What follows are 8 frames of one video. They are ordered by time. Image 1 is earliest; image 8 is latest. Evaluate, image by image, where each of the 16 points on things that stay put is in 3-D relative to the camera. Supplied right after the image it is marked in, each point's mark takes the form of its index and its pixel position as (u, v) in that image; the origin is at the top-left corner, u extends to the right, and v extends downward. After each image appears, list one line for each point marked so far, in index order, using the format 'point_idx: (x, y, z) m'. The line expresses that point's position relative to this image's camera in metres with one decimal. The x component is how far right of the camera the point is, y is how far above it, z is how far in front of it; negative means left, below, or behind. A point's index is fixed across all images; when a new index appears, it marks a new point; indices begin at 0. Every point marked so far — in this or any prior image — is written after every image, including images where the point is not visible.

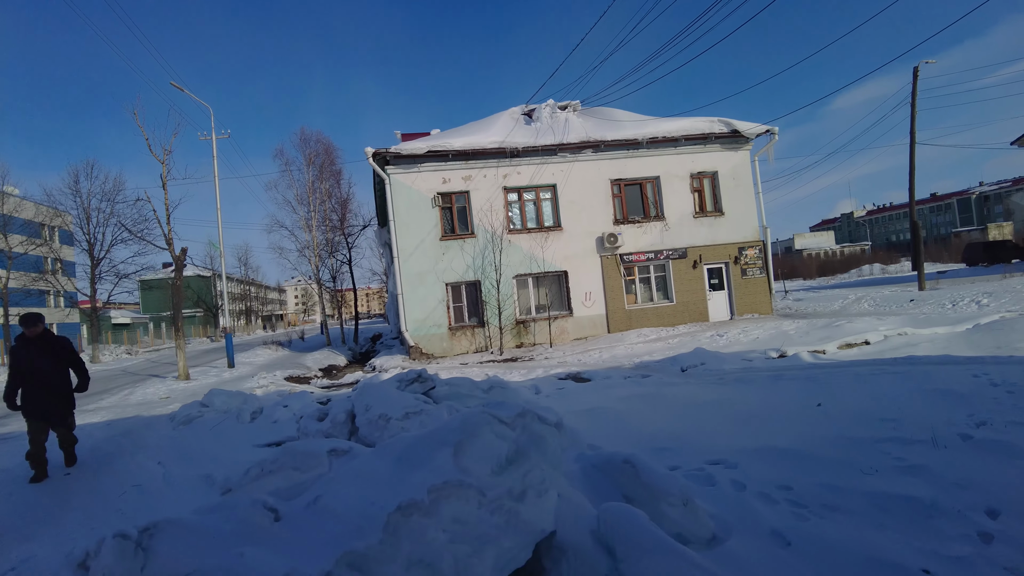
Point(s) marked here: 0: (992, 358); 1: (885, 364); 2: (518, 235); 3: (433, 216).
0: (+7.6, -1.1, +8.1) m
1: (+6.0, -1.2, +8.2) m
2: (+0.3, +2.1, +19.5) m
3: (-2.9, +2.8, +18.9) m
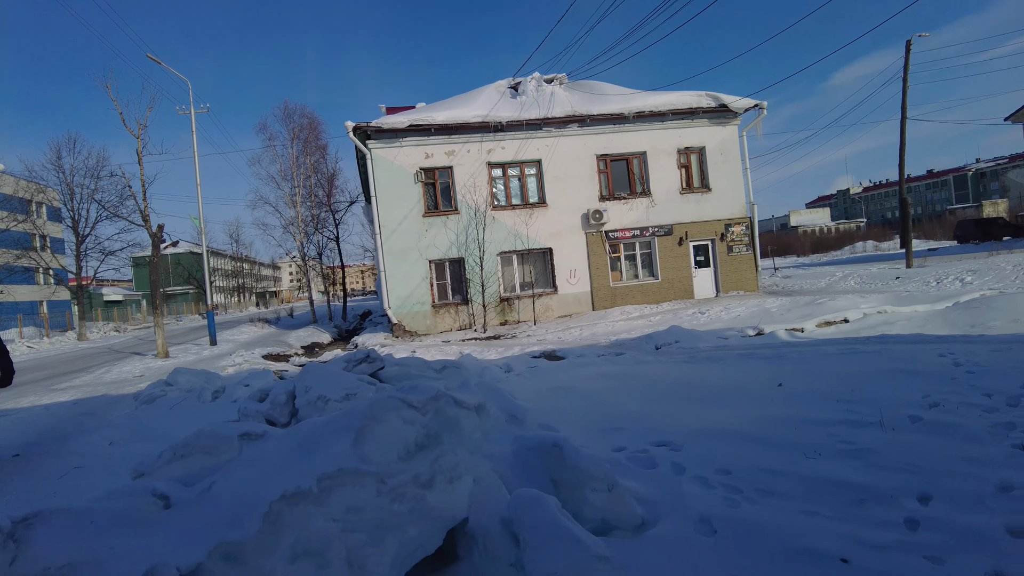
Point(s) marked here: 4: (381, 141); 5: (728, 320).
0: (+7.1, -0.8, +8.0) m
1: (+5.5, -0.9, +8.1) m
2: (-0.3, +2.9, +19.2) m
3: (-3.5, +3.6, +18.6) m
4: (-4.7, +5.4, +18.3) m
5: (+6.0, -0.9, +13.4) m
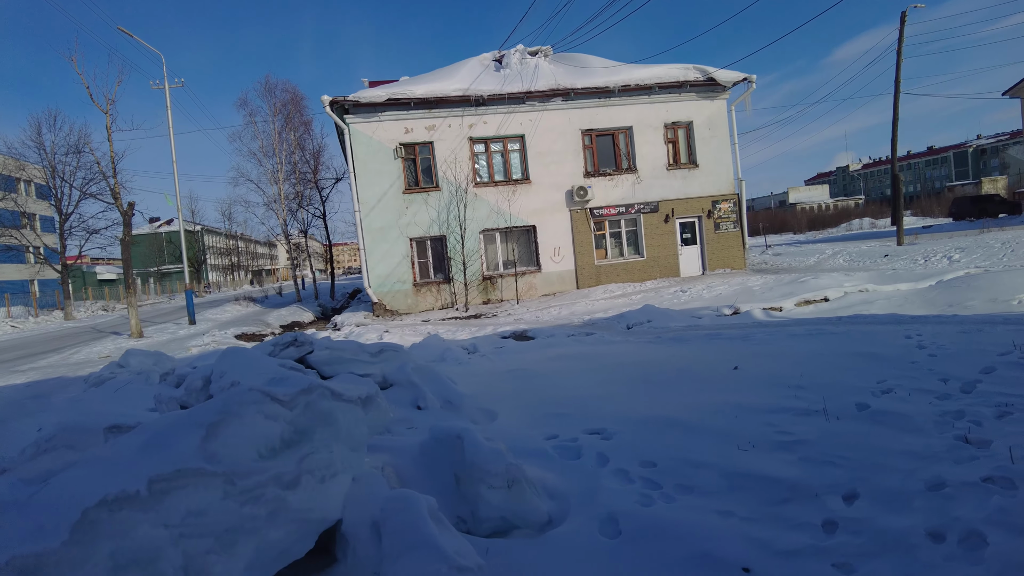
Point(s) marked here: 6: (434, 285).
0: (+6.5, -0.4, +7.8) m
1: (+4.9, -0.5, +7.9) m
2: (-1.0, +3.8, +18.8) m
3: (-4.2, +4.4, +18.1) m
4: (-5.3, +6.1, +17.7) m
5: (+5.3, -0.3, +13.1) m
6: (-2.8, +0.1, +18.6) m
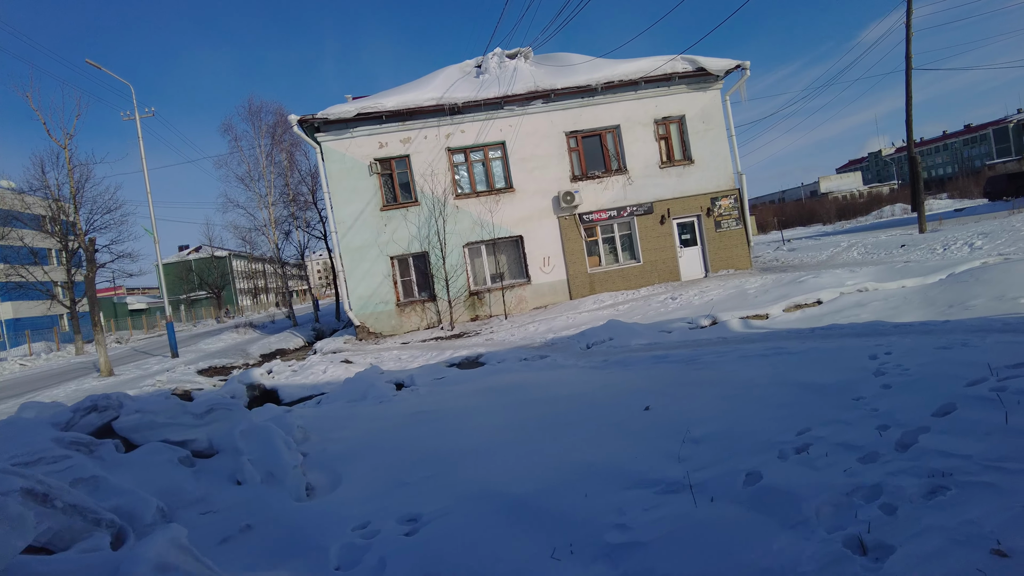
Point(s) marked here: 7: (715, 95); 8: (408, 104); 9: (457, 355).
0: (+5.4, -0.4, +6.6) m
1: (+3.8, -0.6, +6.8) m
2: (-1.7, +3.2, +18.1) m
3: (-4.9, +3.6, +17.6) m
4: (-6.2, +5.3, +17.3) m
5: (+4.5, -0.5, +12.0) m
6: (-3.3, -0.6, +17.9) m
7: (+7.8, +7.4, +19.3) m
8: (-3.5, +6.3, +17.3) m
9: (-1.1, -1.4, +10.4) m
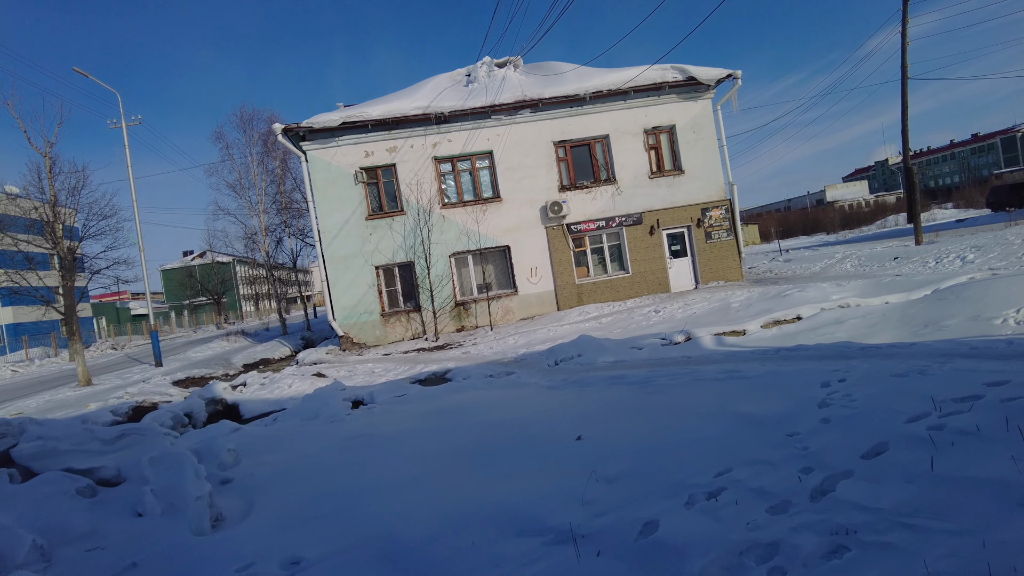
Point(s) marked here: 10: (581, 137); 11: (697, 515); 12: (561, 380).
0: (+4.7, -0.7, +6.3) m
1: (+3.2, -0.9, +6.6) m
2: (-2.1, +2.8, +17.9) m
3: (-5.4, +3.3, +17.5) m
4: (-6.7, +5.0, +17.2) m
5: (+3.9, -0.8, +11.8) m
6: (-3.8, -0.9, +17.7) m
7: (+7.4, +7.0, +19.2) m
8: (-4.0, +6.0, +17.2) m
9: (-1.7, -1.6, +10.2) m
10: (+2.6, +5.6, +18.8) m
11: (+1.0, -1.2, +2.8) m
12: (+0.8, -1.4, +7.6) m
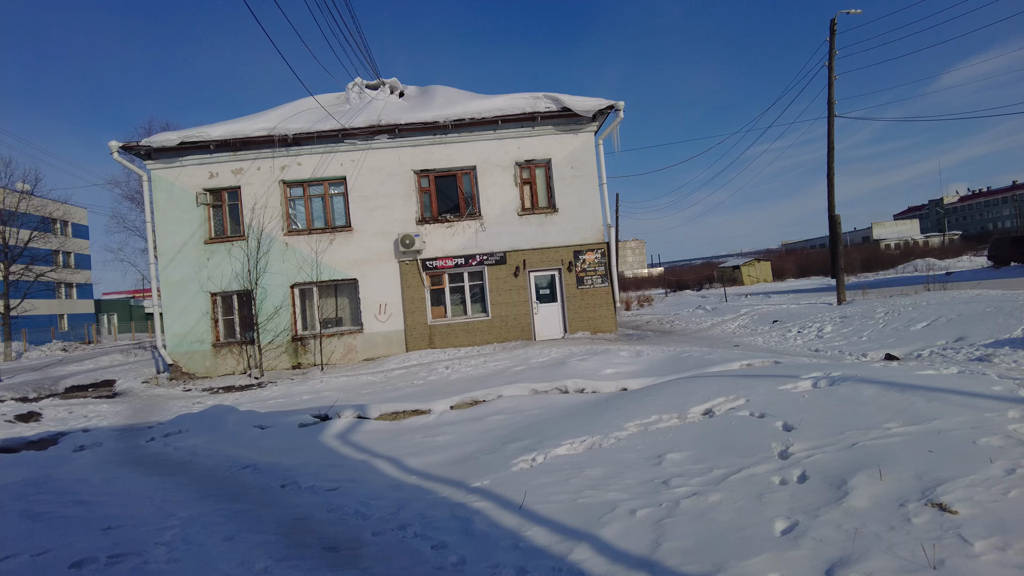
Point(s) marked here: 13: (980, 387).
0: (-1.3, -1.8, +4.8) m
1: (-2.9, -1.9, +5.1) m
2: (-7.2, +1.7, +16.9) m
3: (-10.5, +2.4, +16.7) m
4: (-11.6, +4.2, +16.6) m
5: (-1.8, -2.0, +10.2) m
6: (-9.1, -1.9, +16.7) m
7: (+2.6, +5.2, +17.6) m
8: (-8.9, +5.0, +16.4) m
9: (-7.6, -2.5, +9.0) m
10: (-2.3, +4.2, +17.5) m
11: (-5.3, -1.9, +1.4) m
12: (-5.3, -2.2, +6.3) m
13: (+4.1, -0.9, +4.4) m
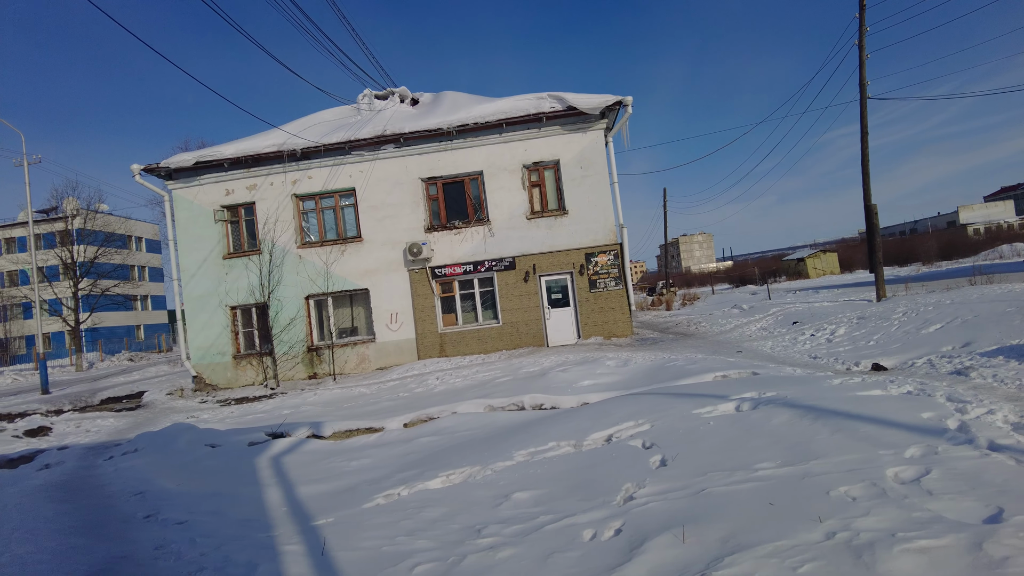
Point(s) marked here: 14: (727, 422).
0: (-2.3, -2.0, +4.7) m
1: (-3.8, -2.2, +5.2) m
2: (-7.0, +1.3, +17.4) m
3: (-10.2, +1.9, +17.6) m
4: (-11.5, +3.6, +17.6) m
5: (-2.2, -2.3, +10.2) m
6: (-8.8, -2.4, +17.4) m
7: (+2.7, +5.1, +17.1) m
8: (-8.8, +4.6, +17.1) m
9: (-8.1, -2.9, +9.6) m
10: (-2.1, +3.9, +17.5) m
11: (-6.6, -2.3, +1.8) m
12: (-6.0, -2.6, +6.7) m
13: (+3.0, -0.9, +3.8) m
14: (+1.8, -1.1, +4.2) m
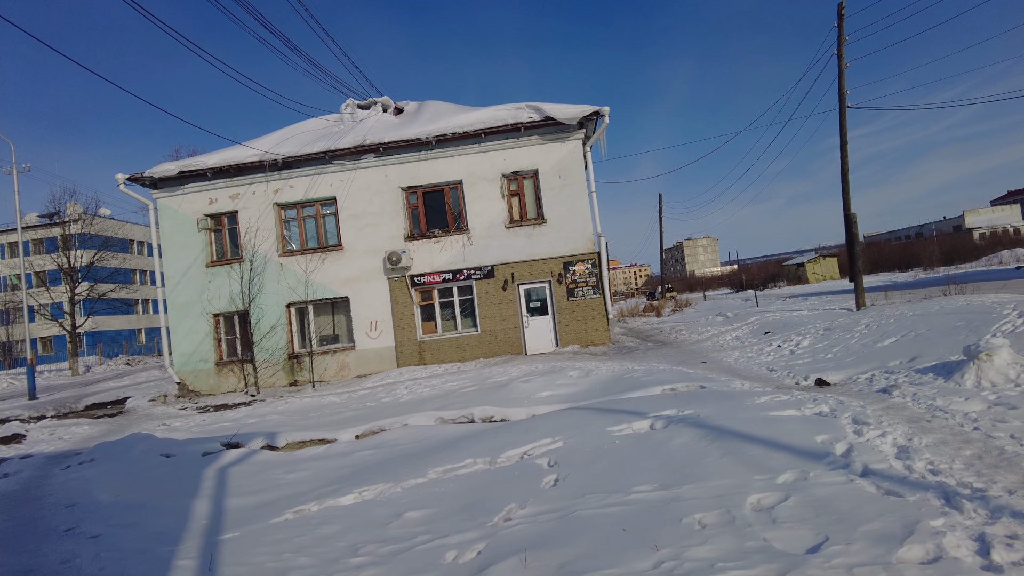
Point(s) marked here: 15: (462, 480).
0: (-3.1, -2.2, +4.8) m
1: (-4.5, -2.3, +5.3) m
2: (-7.6, +1.0, +17.6) m
3: (-10.9, +1.7, +17.7) m
4: (-12.1, +3.4, +17.8) m
5: (-2.9, -2.5, +10.3) m
6: (-9.4, -2.6, +17.5) m
7: (+2.1, +4.8, +17.2) m
8: (-9.5, +4.3, +17.3) m
9: (-8.8, -3.1, +9.7) m
10: (-2.7, +3.6, +17.7) m
11: (-7.4, -2.4, +1.9) m
12: (-6.8, -2.8, +6.8) m
13: (+2.2, -1.1, +3.9) m
14: (+1.0, -1.3, +4.2) m
15: (-0.4, -1.6, +4.1) m
